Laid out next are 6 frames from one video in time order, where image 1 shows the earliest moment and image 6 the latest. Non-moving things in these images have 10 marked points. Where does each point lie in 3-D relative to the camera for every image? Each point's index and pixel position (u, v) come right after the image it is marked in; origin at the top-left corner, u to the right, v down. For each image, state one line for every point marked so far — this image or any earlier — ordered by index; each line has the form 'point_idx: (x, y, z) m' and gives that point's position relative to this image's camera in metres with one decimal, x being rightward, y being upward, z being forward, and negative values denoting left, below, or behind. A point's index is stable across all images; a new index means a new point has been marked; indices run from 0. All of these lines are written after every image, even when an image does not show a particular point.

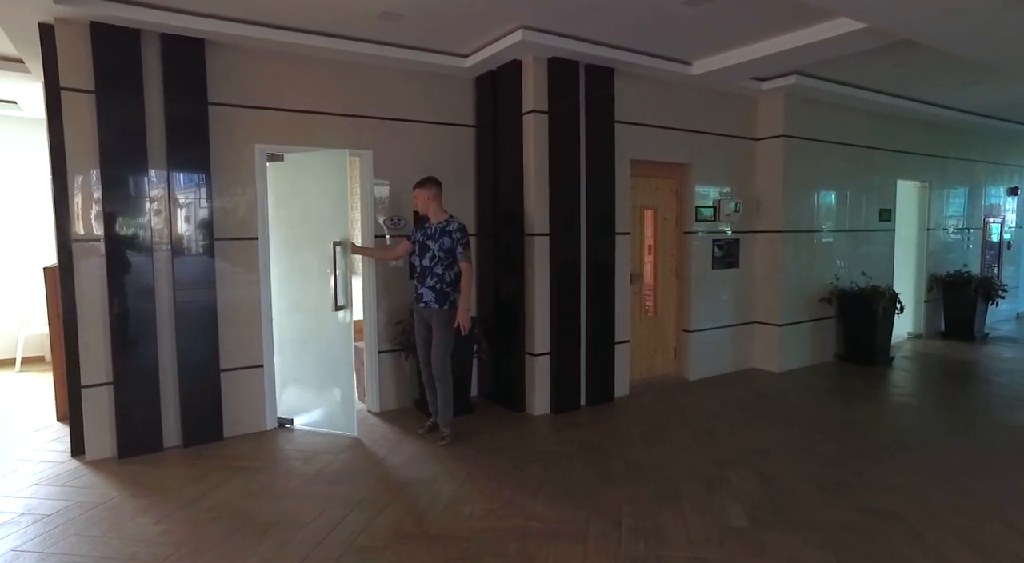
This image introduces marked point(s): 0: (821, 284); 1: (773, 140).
0: (+3.2, 0.0, +6.1) m
1: (+2.5, +1.4, +5.8) m
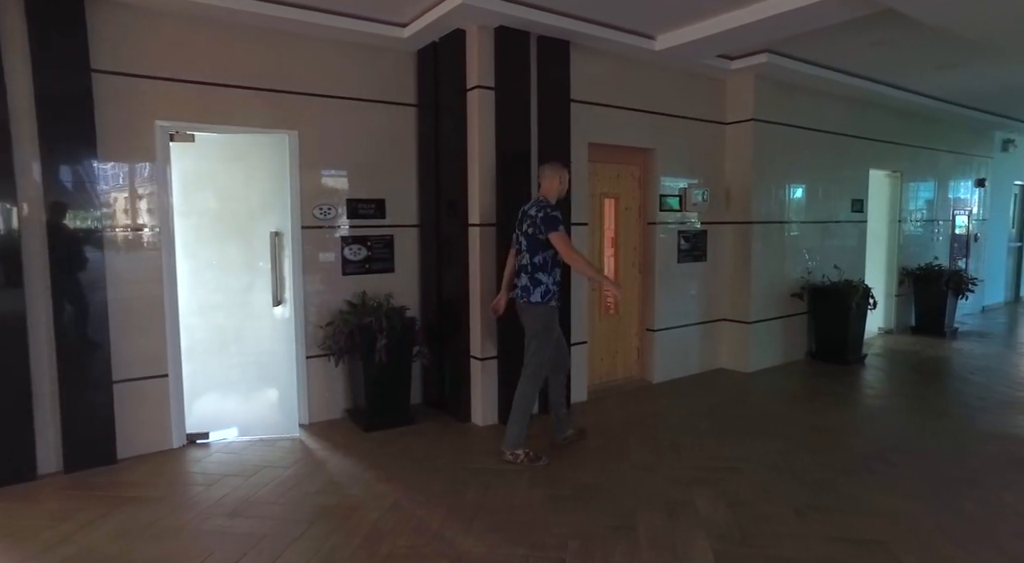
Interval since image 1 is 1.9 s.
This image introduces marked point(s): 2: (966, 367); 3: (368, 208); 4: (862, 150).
0: (+2.7, 0.0, +5.8) m
1: (+2.1, +1.4, +5.4) m
2: (+4.3, -0.8, +5.7) m
3: (-1.0, +0.5, +4.2) m
4: (+3.8, +1.4, +6.4) m
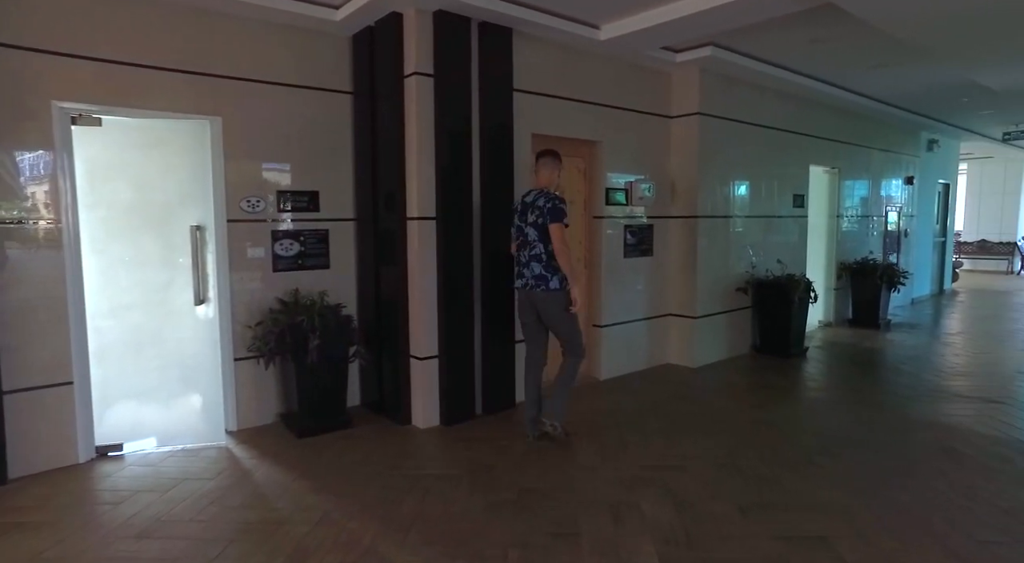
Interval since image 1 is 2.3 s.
0: (+2.2, +0.1, +5.9) m
1: (+1.6, +1.5, +5.4) m
2: (+3.8, -0.8, +5.9) m
3: (-1.4, +0.5, +4.0) m
4: (+3.2, +1.5, +6.5) m
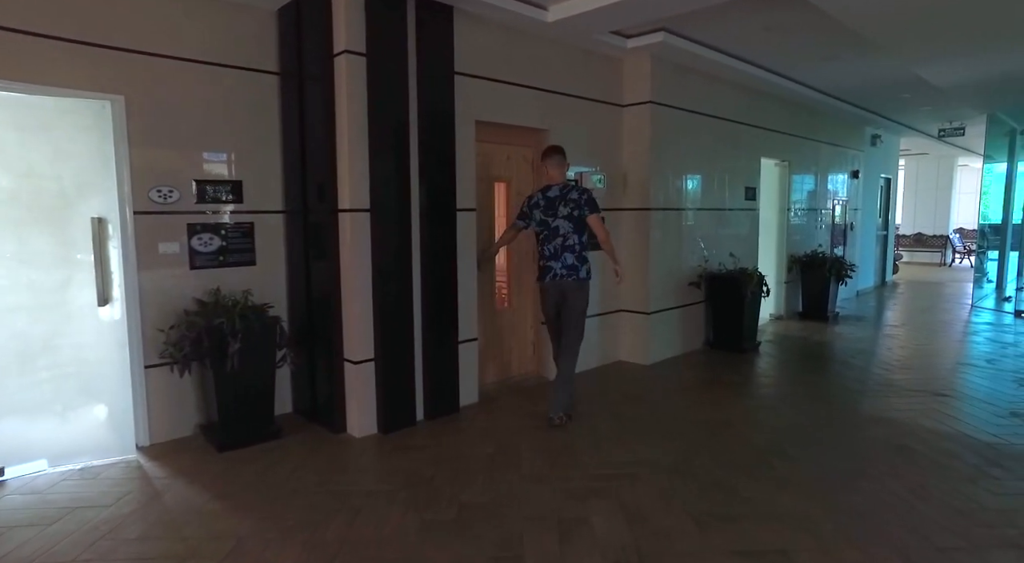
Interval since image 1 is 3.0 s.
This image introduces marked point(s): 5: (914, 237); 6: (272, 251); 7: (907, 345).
0: (+1.7, +0.1, +5.7) m
1: (+1.1, +1.5, +5.2) m
2: (+3.3, -0.7, +5.9) m
3: (-1.8, +0.6, +3.6) m
4: (+2.6, +1.5, +6.5) m
5: (+10.3, +1.1, +15.2) m
6: (-1.6, +0.2, +3.9) m
7: (+4.1, -0.7, +6.2) m
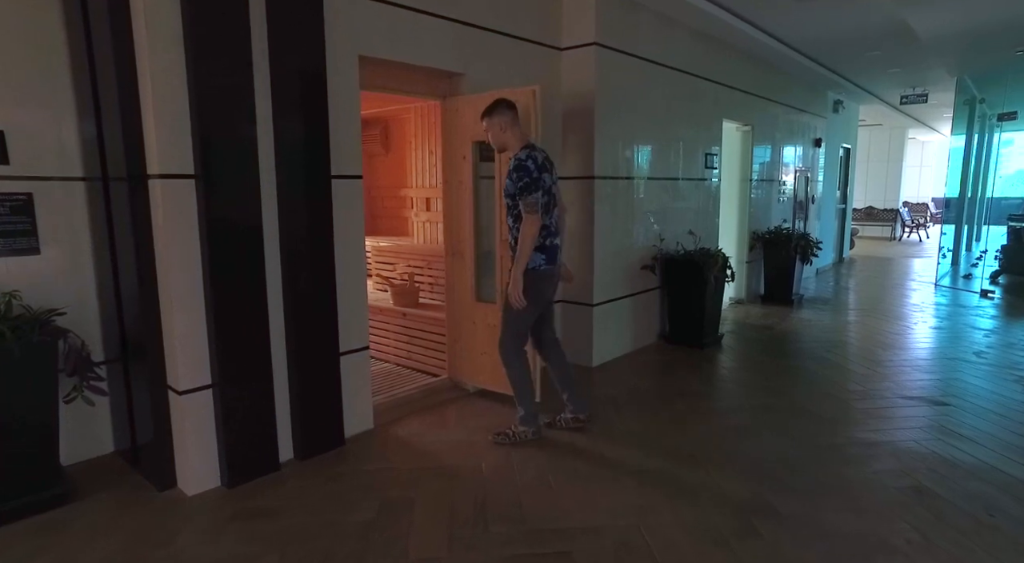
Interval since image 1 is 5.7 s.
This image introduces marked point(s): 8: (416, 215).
0: (+1.1, +0.3, +4.9) m
1: (+0.5, +1.6, +4.2) m
2: (+2.7, -0.5, +5.2) m
3: (-2.2, +0.6, +2.4) m
4: (+1.9, +1.7, +5.6) m
5: (+8.9, +1.8, +15.0) m
6: (-2.0, +0.2, +2.7) m
7: (+3.4, -0.5, +5.6) m
8: (-0.9, +0.6, +5.5) m
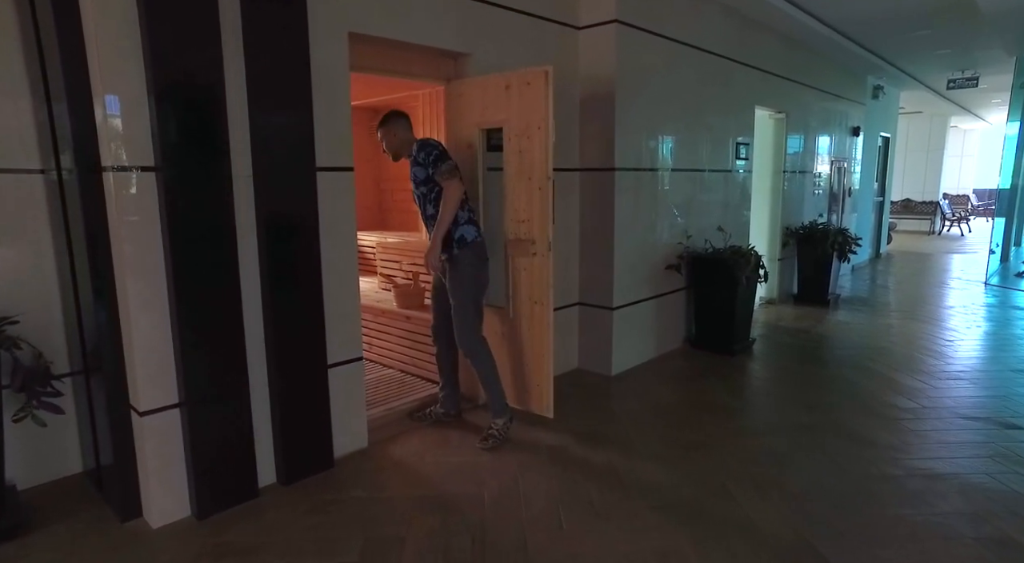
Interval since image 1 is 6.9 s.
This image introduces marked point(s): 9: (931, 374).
0: (+1.2, +0.3, +4.5) m
1: (+0.6, +1.6, +3.9) m
2: (+2.8, -0.5, +4.8) m
3: (-2.2, +0.5, +2.2) m
4: (+2.0, +1.7, +5.2) m
5: (+9.3, +1.9, +14.3) m
6: (-2.0, +0.2, +2.5) m
7: (+3.6, -0.5, +5.1) m
8: (-0.8, +0.6, +5.2) m
9: (+2.9, -0.6, +4.2) m
